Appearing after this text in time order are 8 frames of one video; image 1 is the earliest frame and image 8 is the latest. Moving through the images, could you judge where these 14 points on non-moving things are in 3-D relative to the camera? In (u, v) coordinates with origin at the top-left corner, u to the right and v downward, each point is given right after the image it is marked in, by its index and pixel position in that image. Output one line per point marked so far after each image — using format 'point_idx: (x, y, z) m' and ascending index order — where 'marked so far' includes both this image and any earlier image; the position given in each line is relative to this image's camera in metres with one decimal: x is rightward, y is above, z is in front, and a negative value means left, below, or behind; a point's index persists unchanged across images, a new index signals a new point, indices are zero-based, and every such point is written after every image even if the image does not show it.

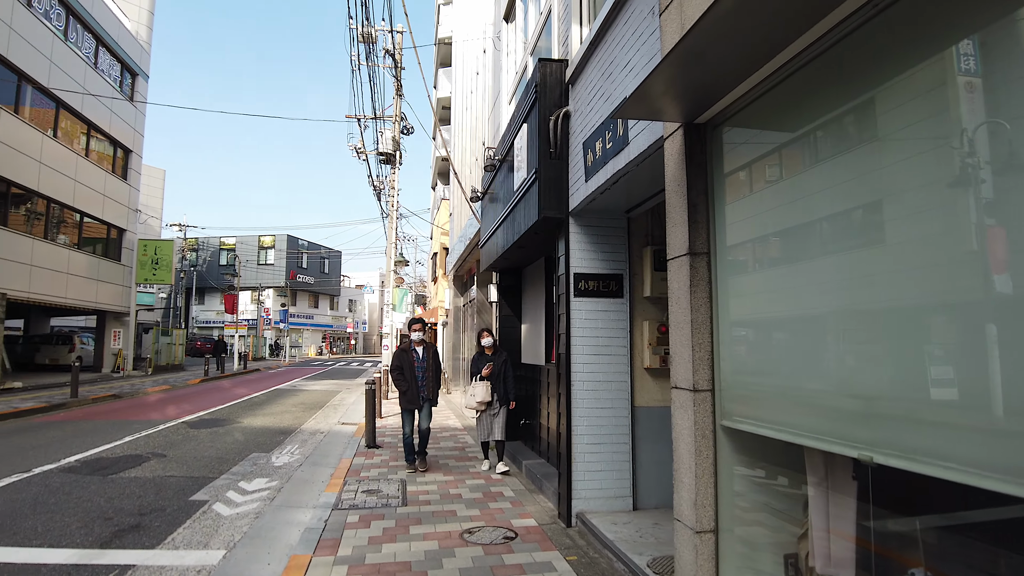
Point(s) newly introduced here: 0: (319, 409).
0: (-4.0, -2.5, +14.3) m
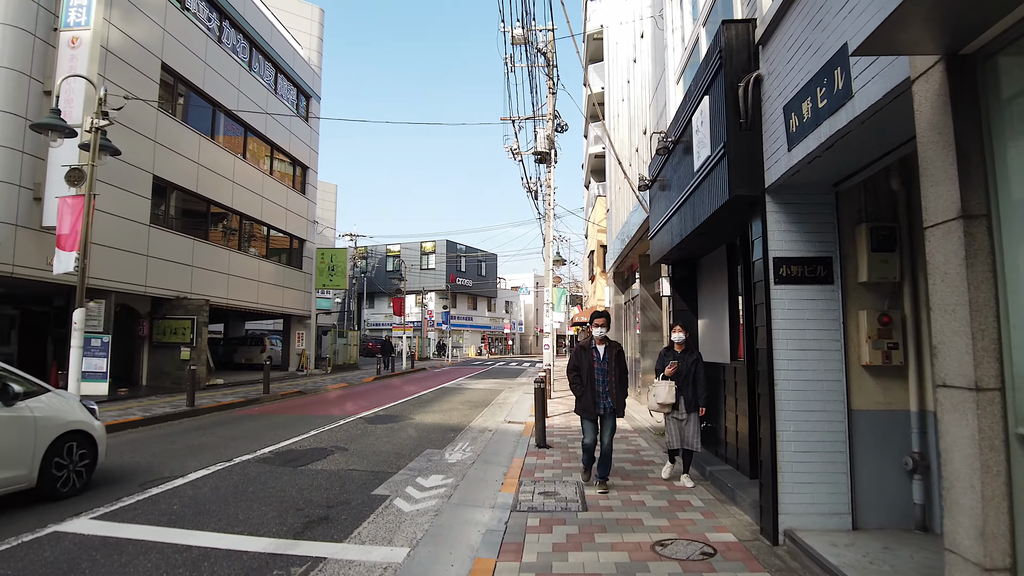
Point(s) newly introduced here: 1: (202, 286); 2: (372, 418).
0: (-0.6, -2.5, +14.4) m
1: (-8.6, +0.1, +19.3) m
2: (-2.4, -2.2, +11.7) m
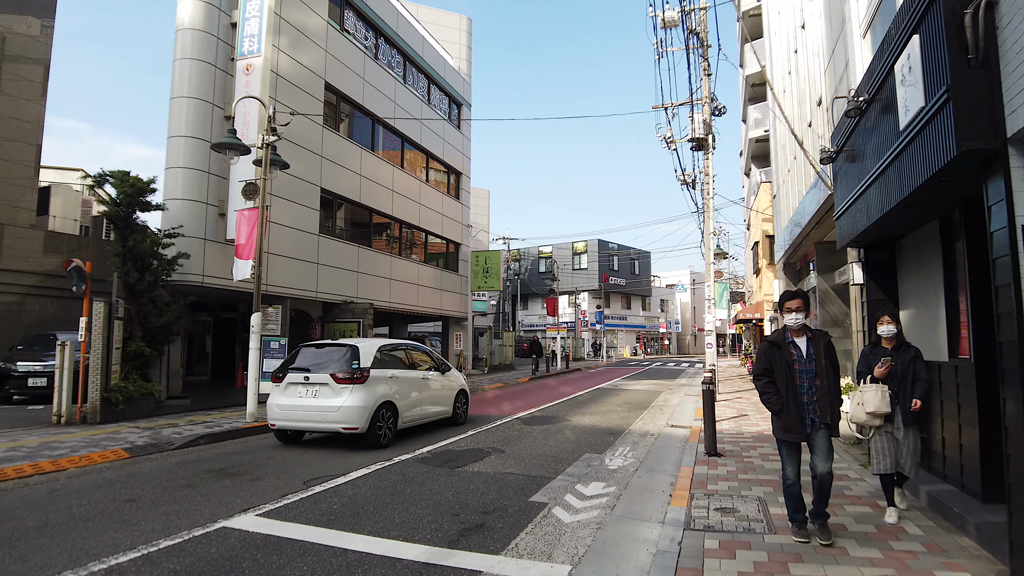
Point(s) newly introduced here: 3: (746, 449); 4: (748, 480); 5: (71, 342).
0: (+2.6, -2.4, +13.7) m
1: (-4.2, -0.1, +20.2) m
2: (+0.3, -2.2, +11.5) m
3: (+2.8, -1.9, +8.1) m
4: (+2.2, -1.8, +6.4) m
5: (-6.9, -0.9, +10.8) m
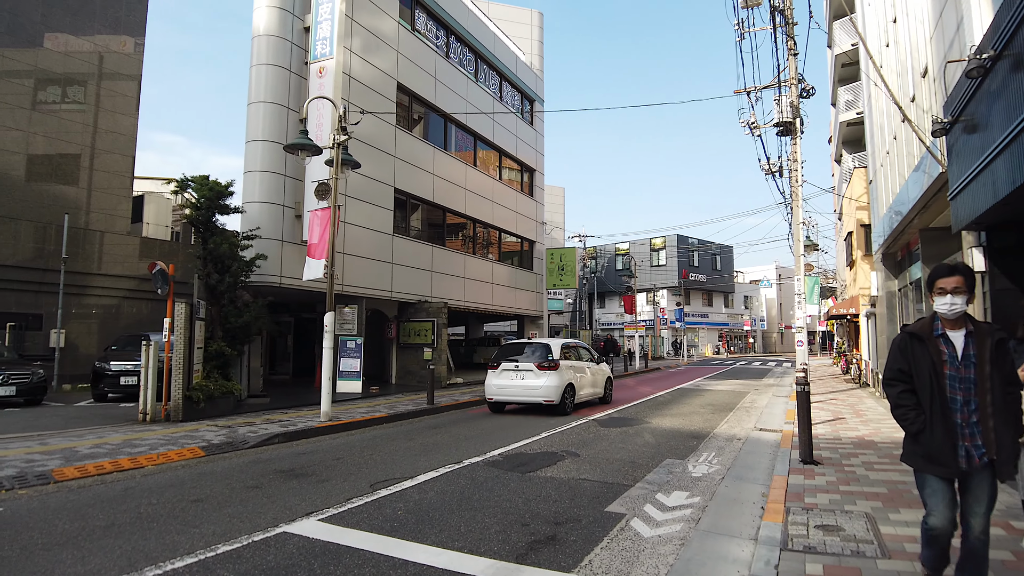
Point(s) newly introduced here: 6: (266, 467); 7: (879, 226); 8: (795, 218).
0: (+4.1, -2.3, +12.9) m
1: (-2.0, 0.0, +20.2) m
2: (+1.5, -2.1, +11.0) m
3: (+3.6, -1.8, +7.3) m
4: (+2.8, -1.7, +5.7) m
5: (-5.8, -0.9, +11.1) m
6: (-2.6, -1.9, +7.4) m
7: (+8.2, +1.4, +15.3) m
8: (+8.2, +2.0, +19.8) m
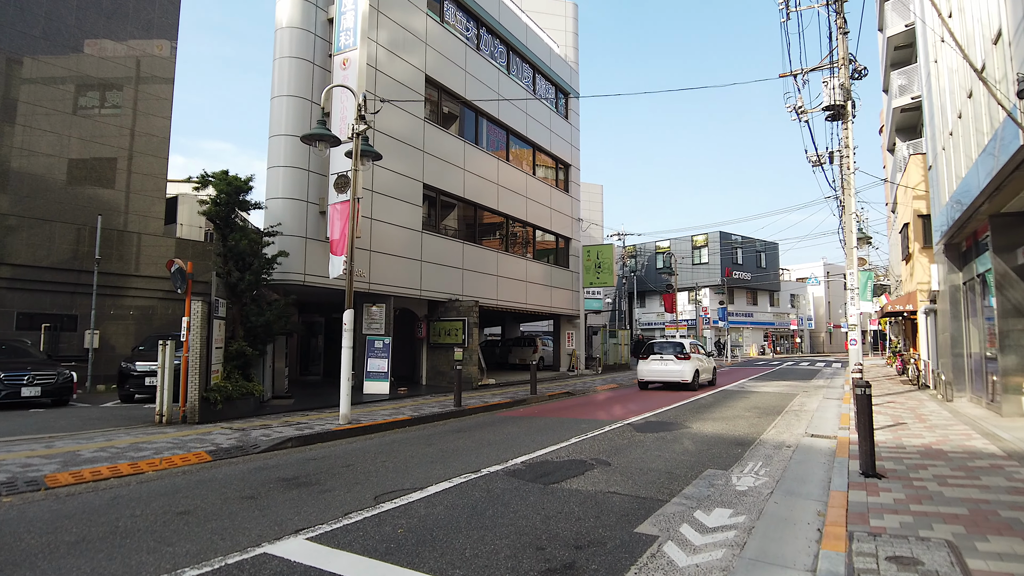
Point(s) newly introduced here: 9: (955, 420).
0: (+4.6, -2.2, +12.0) m
1: (-1.1, 0.0, +19.6) m
2: (+1.9, -2.0, +10.2) m
3: (+3.8, -1.7, +6.5) m
4: (+2.9, -1.6, +4.9) m
5: (-5.3, -0.8, +10.8) m
6: (-2.4, -1.9, +6.9) m
7: (+8.8, +1.5, +14.2) m
8: (+9.1, +2.2, +18.6) m
9: (+6.7, -2.0, +10.5) m
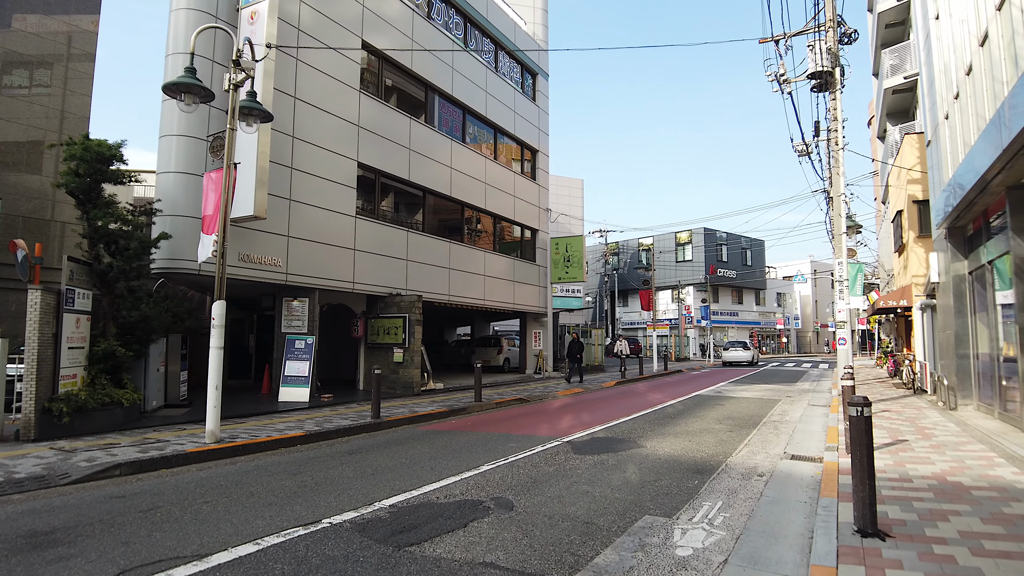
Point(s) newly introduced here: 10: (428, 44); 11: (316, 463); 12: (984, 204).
0: (+3.5, -2.0, +10.1) m
1: (-2.3, +0.2, +17.6) m
2: (+0.8, -1.9, +8.3) m
3: (+2.8, -1.5, +4.5) m
4: (+1.9, -1.4, +2.9) m
5: (-6.4, -0.7, +8.7) m
6: (-3.4, -1.7, +4.8) m
7: (+7.7, +1.7, +12.3) m
8: (+7.9, +2.3, +16.8) m
9: (+5.7, -1.8, +8.6) m
10: (-2.2, +6.5, +18.6) m
11: (-2.0, -1.8, +7.2) m
12: (+7.0, +1.2, +10.2) m
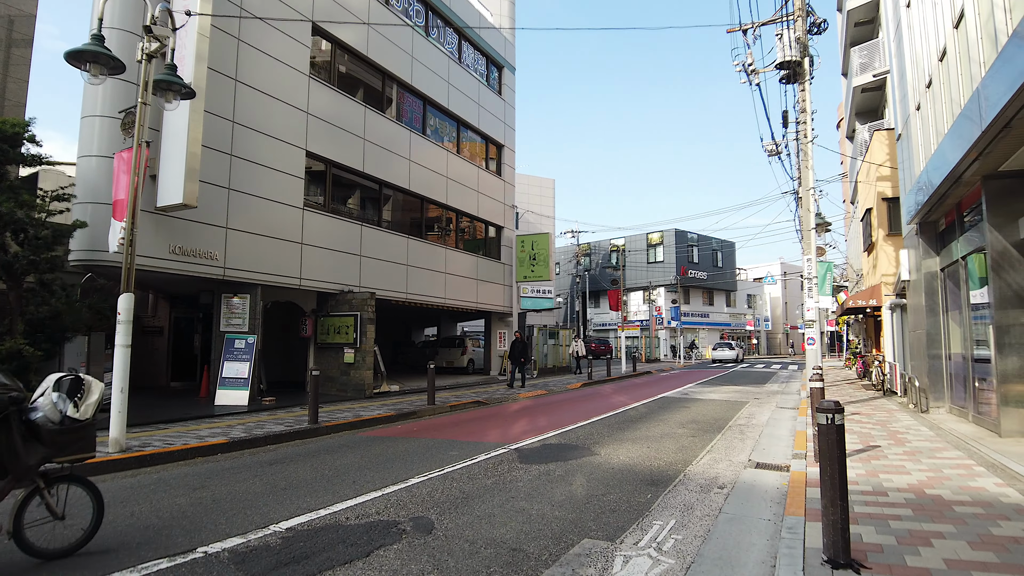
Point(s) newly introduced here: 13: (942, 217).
0: (+2.8, -2.0, +9.5) m
1: (-3.3, +0.2, +16.8) m
2: (+0.2, -1.8, +7.6) m
3: (+2.3, -1.4, +3.9) m
4: (+1.5, -1.3, +2.3) m
5: (-7.1, -0.6, +7.8) m
6: (-3.9, -1.6, +4.0) m
7: (+6.9, +1.7, +11.9) m
8: (+6.9, +2.3, +16.3) m
9: (+5.0, -1.8, +8.1) m
10: (-3.2, +6.6, +17.8) m
11: (-2.6, -1.8, +6.4) m
12: (+6.3, +1.3, +9.8) m
13: (+6.8, +1.1, +10.9) m
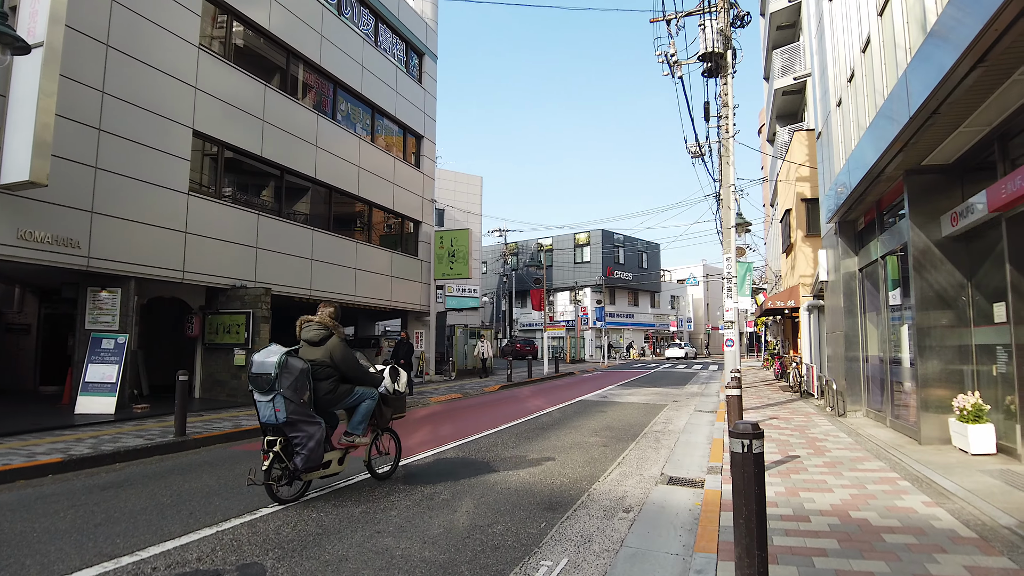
0: (+1.5, -2.0, +8.8) m
1: (-5.2, +0.3, +15.5) m
2: (-0.9, -1.7, +6.7) m
3: (+1.5, -1.4, +3.2) m
4: (+0.9, -1.3, +1.5) m
5: (-8.1, -0.4, +6.1) m
6: (-4.7, -1.5, +2.7) m
7: (+5.4, +1.7, +11.6) m
8: (+5.0, +2.3, +16.1) m
9: (+3.9, -1.8, +7.6) m
10: (-5.2, +6.7, +16.5) m
11: (-3.6, -1.7, +5.2) m
12: (+5.0, +1.3, +9.5) m
13: (+5.4, +1.1, +10.6) m
